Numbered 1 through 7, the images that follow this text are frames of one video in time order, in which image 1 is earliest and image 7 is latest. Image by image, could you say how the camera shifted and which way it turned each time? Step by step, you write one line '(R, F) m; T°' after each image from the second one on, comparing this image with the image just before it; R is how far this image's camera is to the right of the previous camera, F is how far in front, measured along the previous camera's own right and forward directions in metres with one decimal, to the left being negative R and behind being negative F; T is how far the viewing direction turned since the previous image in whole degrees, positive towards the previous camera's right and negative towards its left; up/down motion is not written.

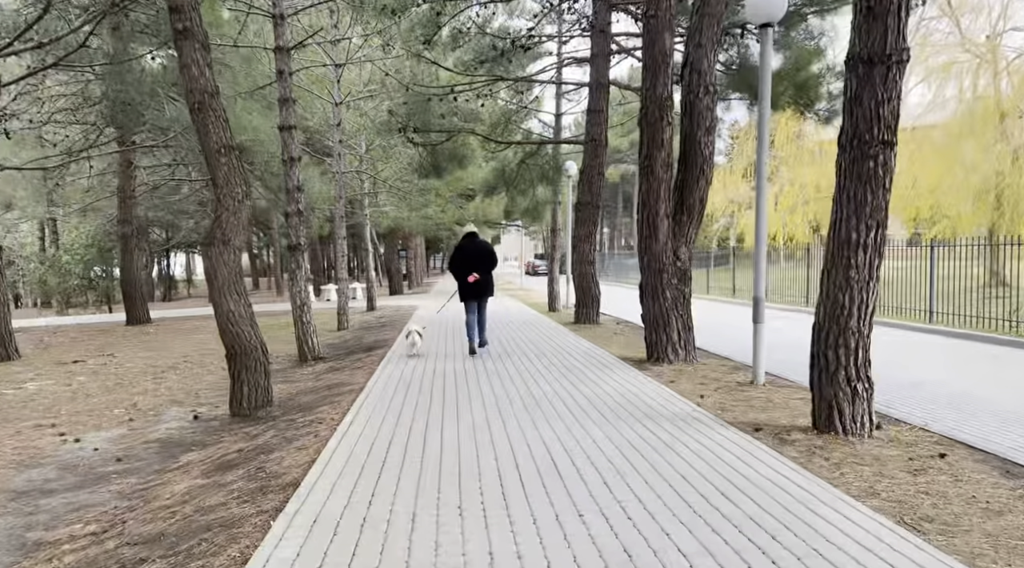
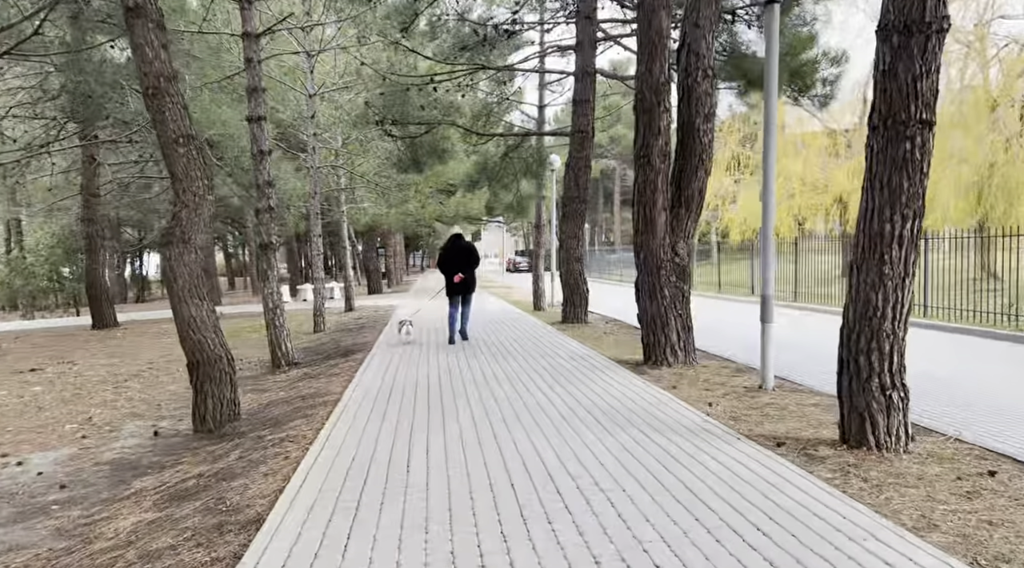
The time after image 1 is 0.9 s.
(-0.1, +0.6) m; +2°
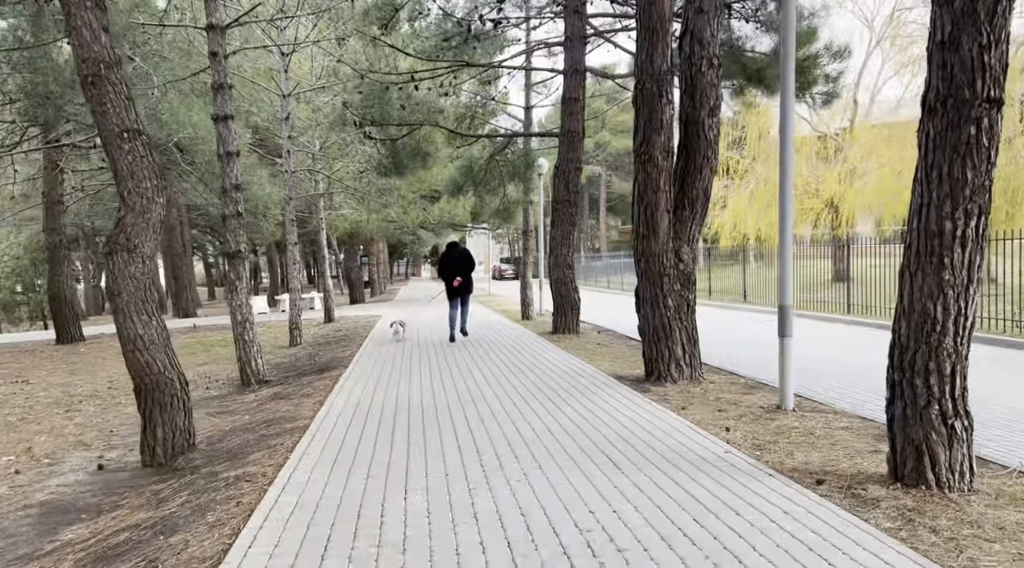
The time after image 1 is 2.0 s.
(0.0, +0.7) m; +1°
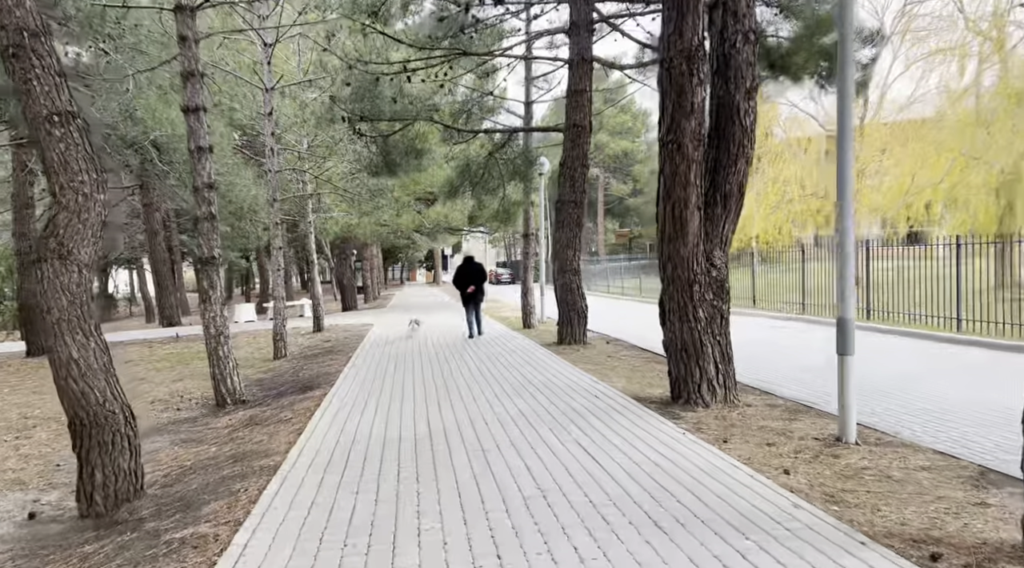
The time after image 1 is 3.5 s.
(-0.1, +1.0) m; 0°
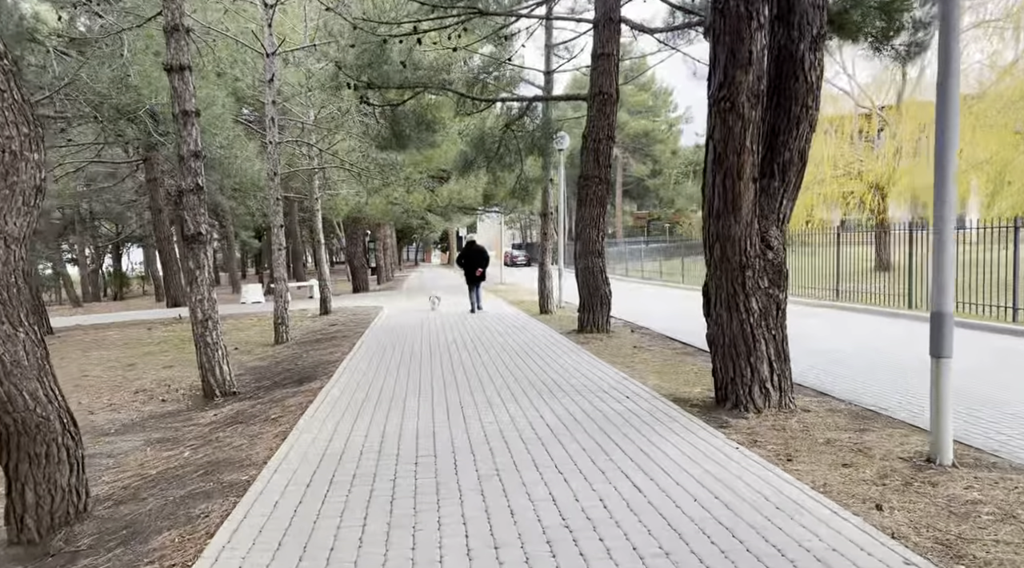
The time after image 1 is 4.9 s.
(0.0, +0.9) m; -1°
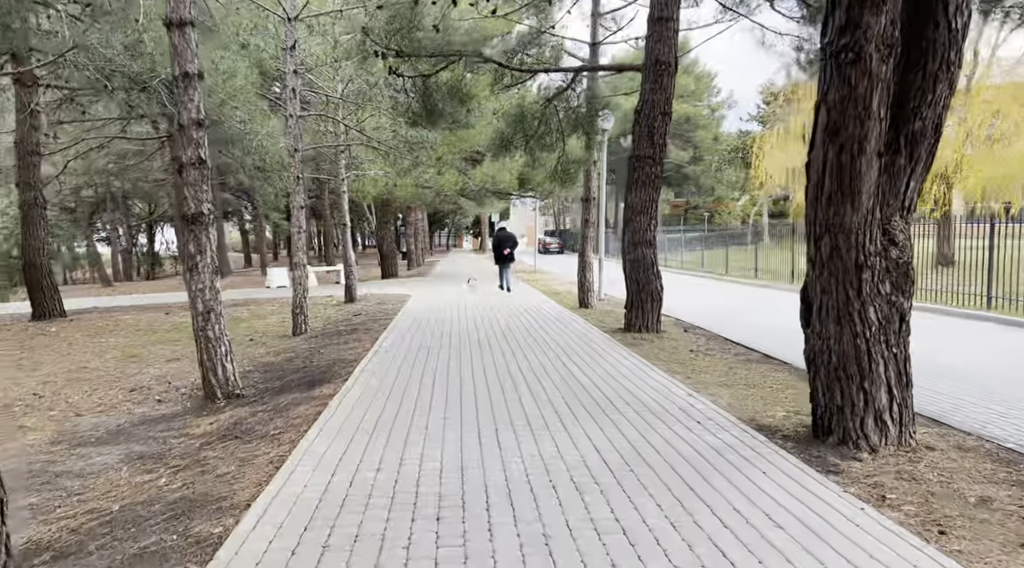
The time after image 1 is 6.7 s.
(-0.1, +1.1) m; -3°
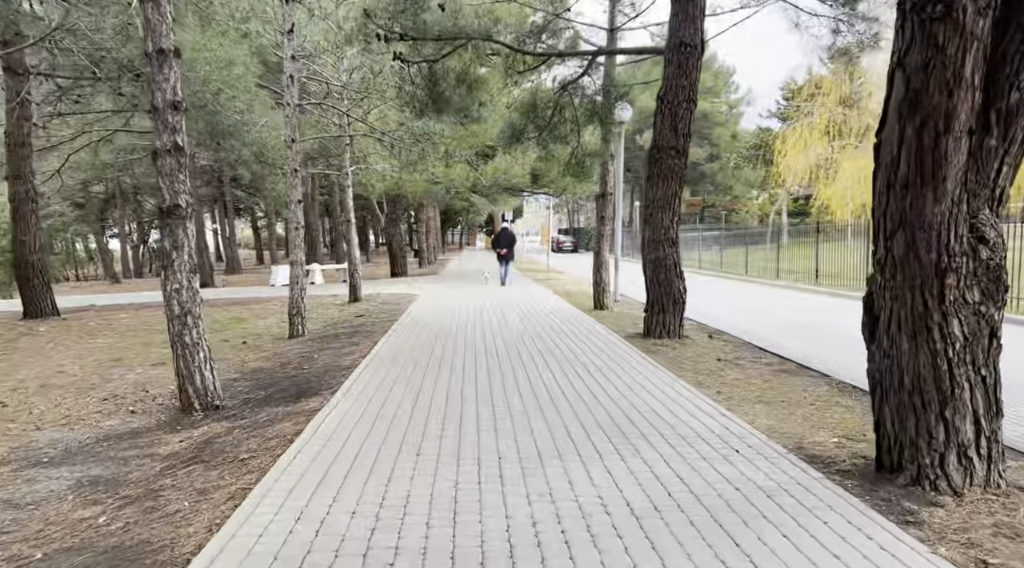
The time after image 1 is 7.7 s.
(0.0, +0.7) m; -1°
